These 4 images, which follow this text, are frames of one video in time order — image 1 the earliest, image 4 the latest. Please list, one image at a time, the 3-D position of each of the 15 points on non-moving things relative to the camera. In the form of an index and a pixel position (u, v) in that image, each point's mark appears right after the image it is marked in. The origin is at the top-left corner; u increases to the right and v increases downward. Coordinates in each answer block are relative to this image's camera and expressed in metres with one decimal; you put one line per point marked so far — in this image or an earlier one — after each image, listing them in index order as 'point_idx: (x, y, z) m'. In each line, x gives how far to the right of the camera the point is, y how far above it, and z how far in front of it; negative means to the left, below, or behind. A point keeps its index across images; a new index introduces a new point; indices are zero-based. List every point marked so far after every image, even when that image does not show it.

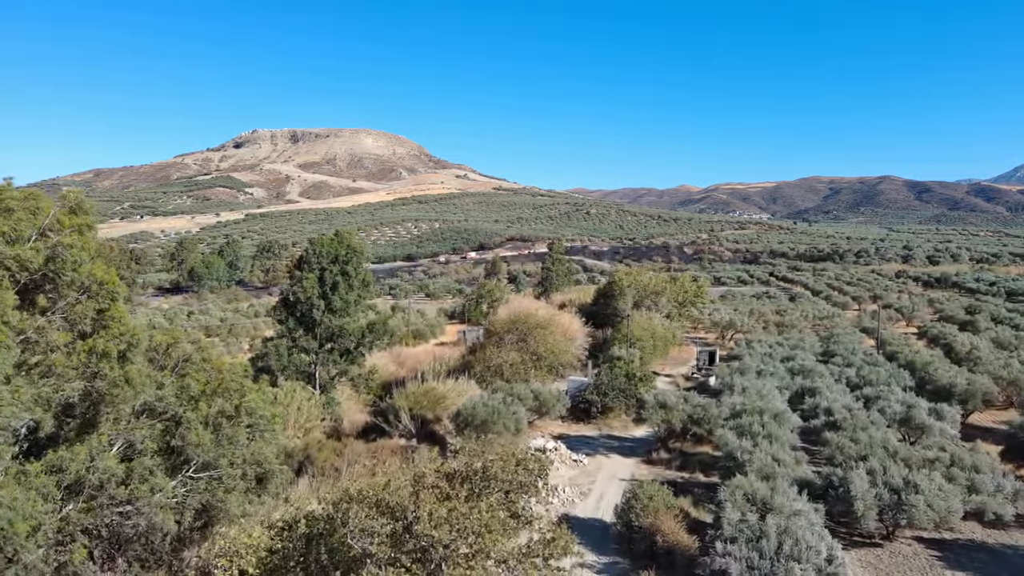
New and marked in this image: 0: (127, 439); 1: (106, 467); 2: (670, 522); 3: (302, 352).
0: (-5.1, -2.0, +7.7) m
1: (-5.1, -2.3, +7.3) m
2: (+3.0, -4.5, +11.0) m
3: (-6.5, -2.0, +17.8) m
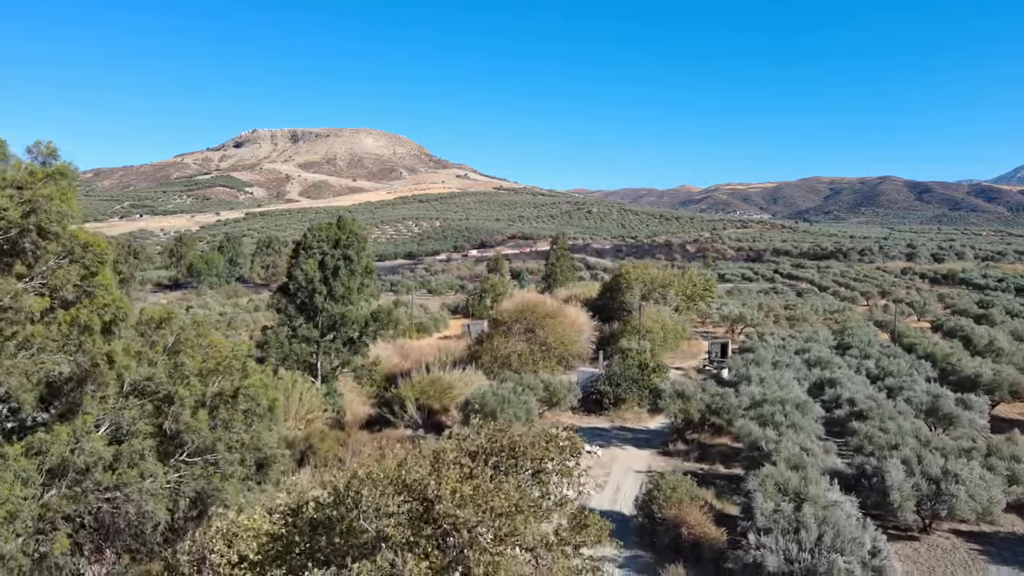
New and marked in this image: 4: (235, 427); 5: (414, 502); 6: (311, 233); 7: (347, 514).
0: (-4.8, -1.6, +7.0) m
1: (-4.9, -1.9, +6.7) m
2: (+3.3, -4.1, +10.4) m
3: (-6.2, -1.6, +17.1) m
4: (-3.8, -1.9, +7.9) m
5: (-0.8, -1.8, +4.9) m
6: (-6.0, +1.7, +17.3) m
7: (-1.4, -2.0, +5.0) m
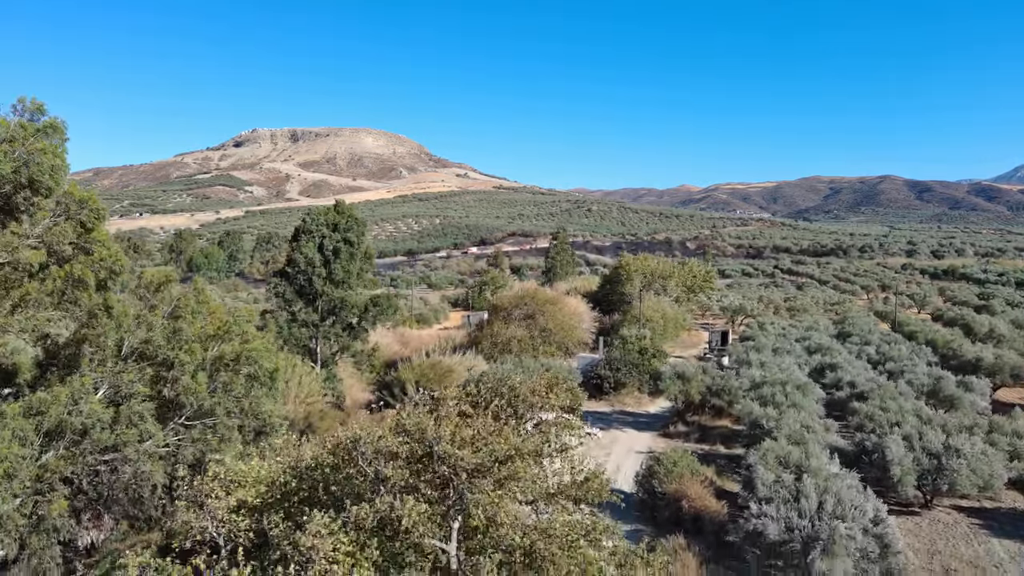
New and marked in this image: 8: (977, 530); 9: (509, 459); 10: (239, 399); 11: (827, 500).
0: (-4.8, -1.1, +7.0) m
1: (-4.9, -1.4, +6.6) m
2: (+3.3, -3.6, +10.3) m
3: (-6.2, -1.1, +17.1) m
4: (-3.8, -1.4, +7.8) m
5: (-0.8, -1.3, +4.8) m
6: (-6.0, +2.1, +17.2) m
7: (-1.4, -1.5, +5.0) m
8: (+8.1, -4.2, +10.0) m
9: (0.0, -1.4, +4.7) m
10: (-3.8, -1.5, +7.9) m
11: (+4.6, -3.1, +8.4) m
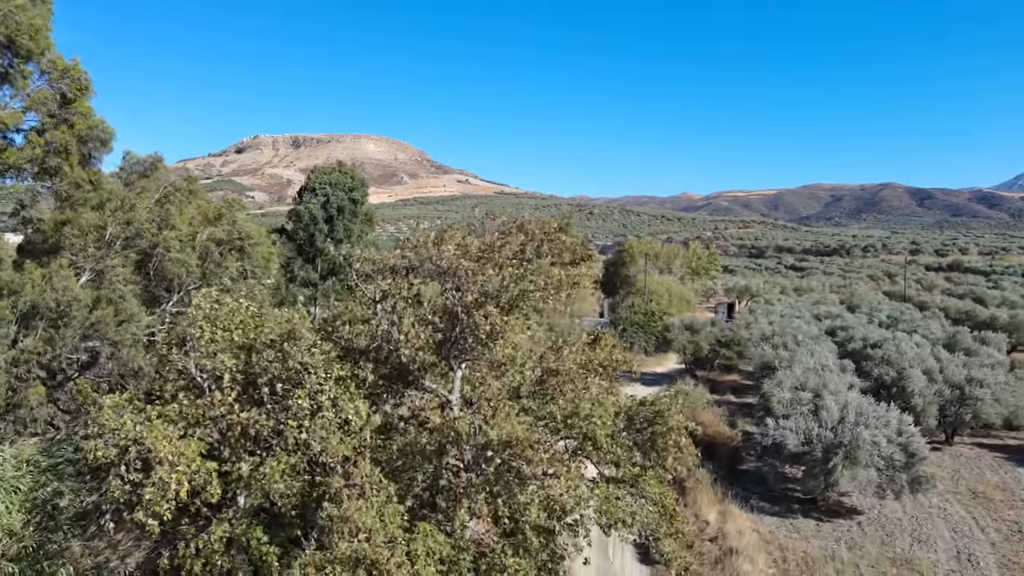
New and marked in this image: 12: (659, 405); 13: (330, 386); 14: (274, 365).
0: (-4.8, +0.3, +6.6) m
1: (-4.8, 0.0, +6.3) m
2: (+3.4, -2.2, +9.9) m
3: (-6.2, +0.1, +16.7) m
4: (-3.7, 0.0, +7.4) m
5: (-0.8, +0.1, +4.5) m
6: (-5.9, +3.4, +16.9) m
7: (-1.3, -0.1, +4.6) m
8: (+8.1, -2.8, +9.5) m
9: (+0.1, 0.0, +4.3) m
10: (-3.7, -0.1, +7.6) m
11: (+4.7, -1.7, +8.0) m
12: (+1.1, -0.9, +4.4) m
13: (-1.3, -0.7, +4.0) m
14: (-1.7, -0.6, +4.2) m
